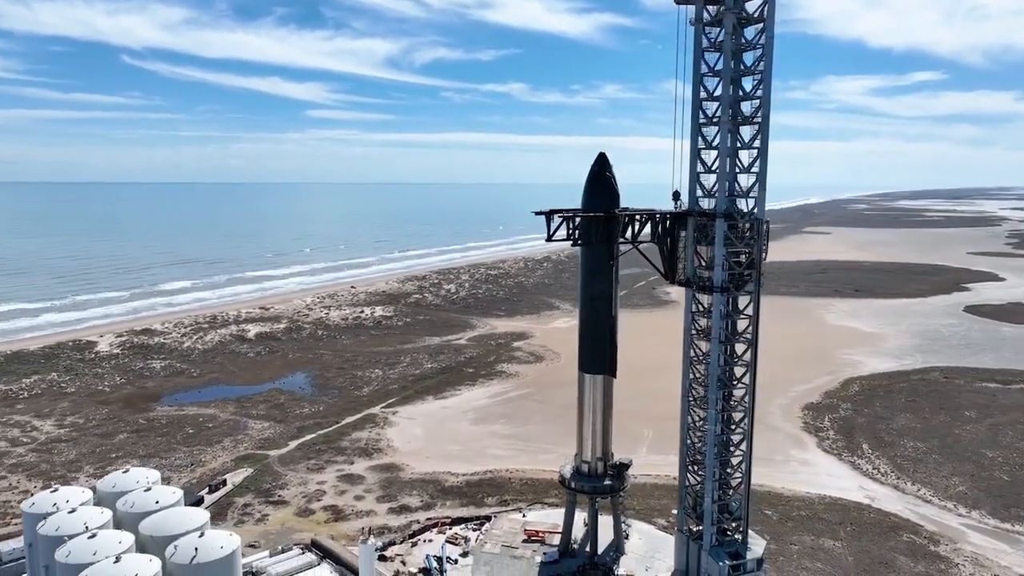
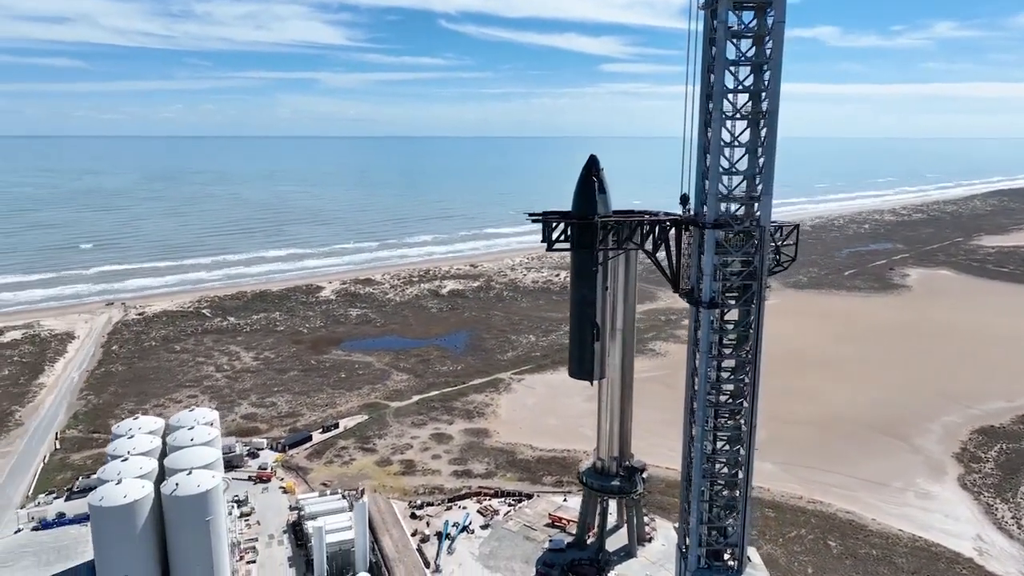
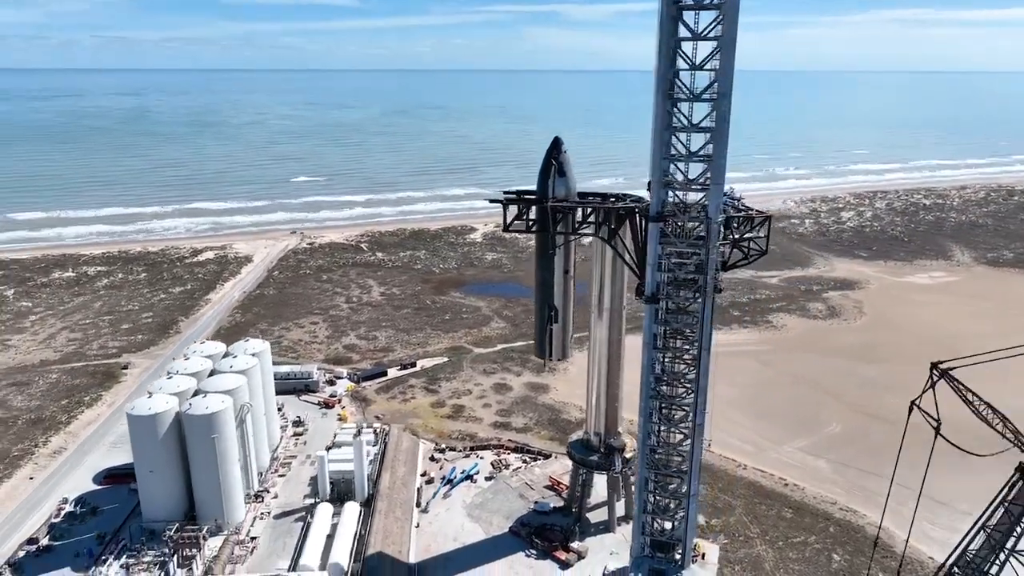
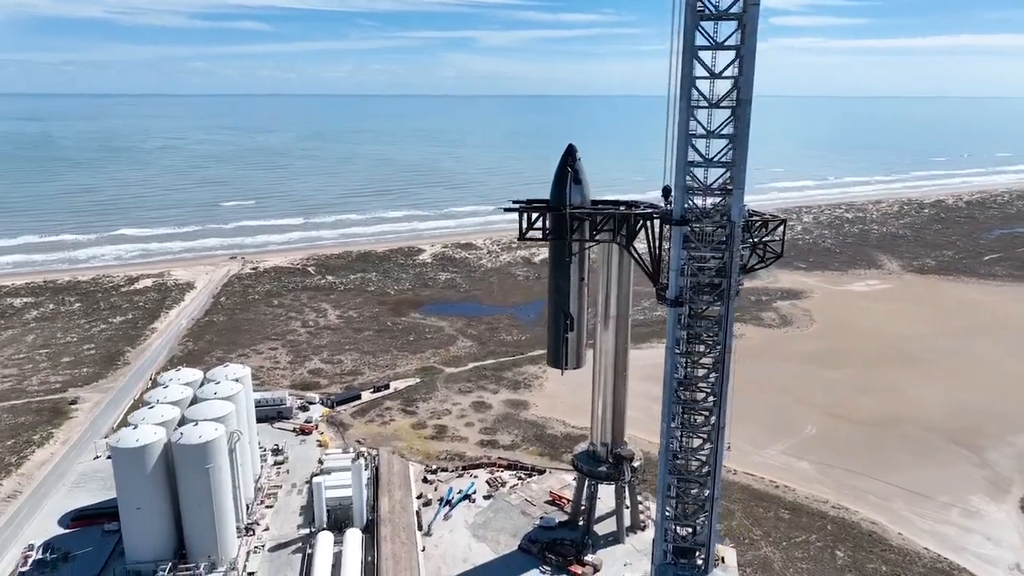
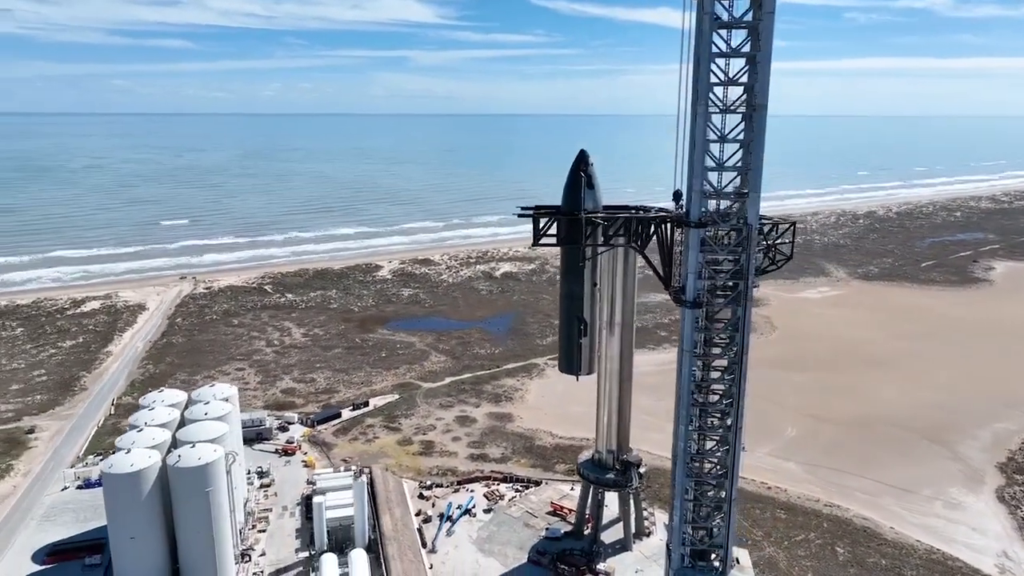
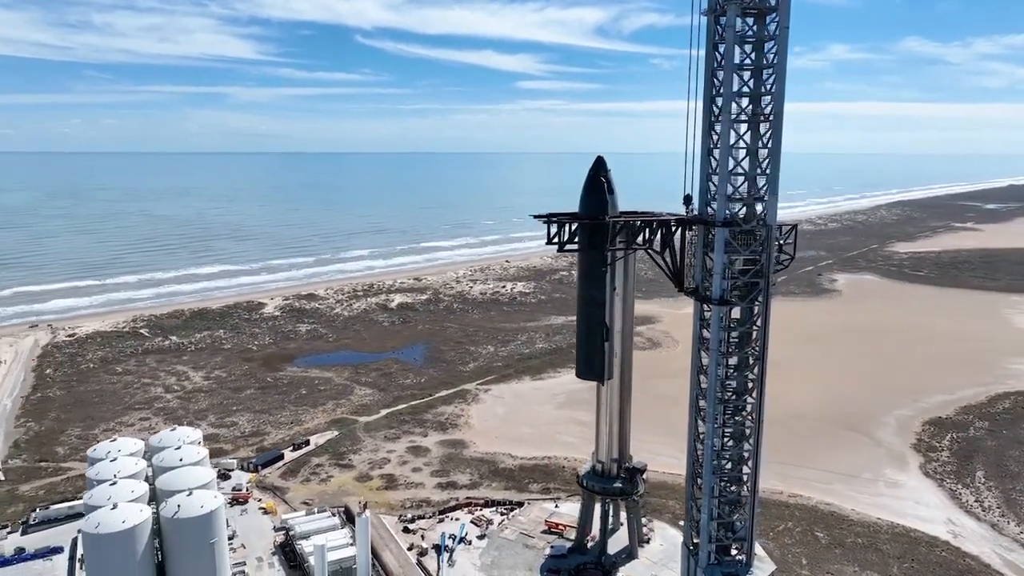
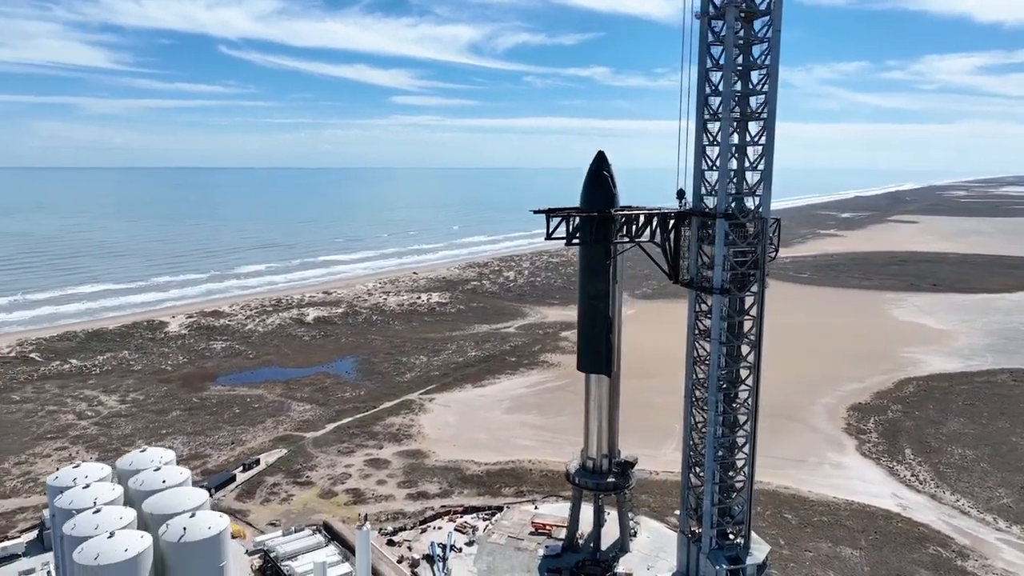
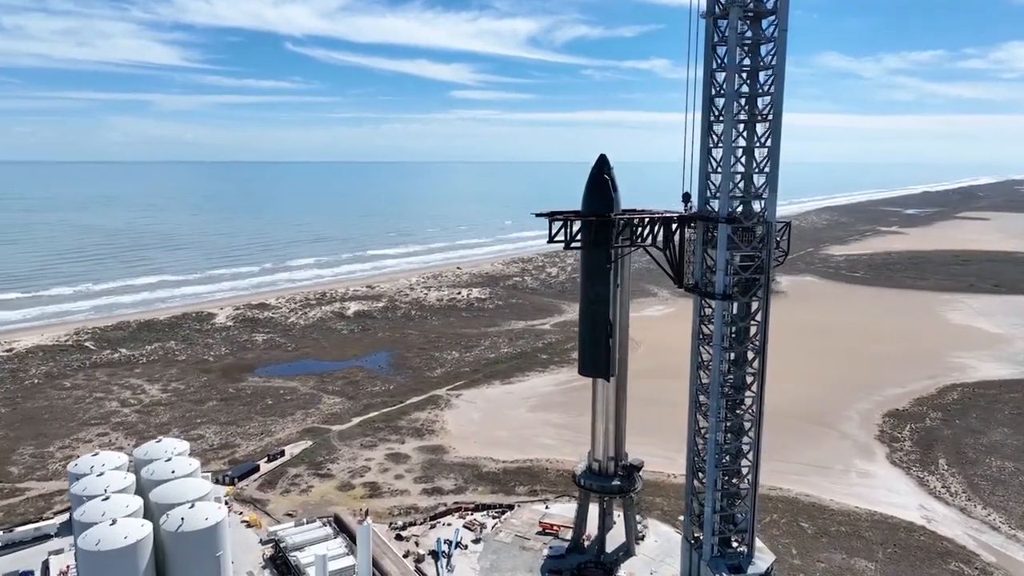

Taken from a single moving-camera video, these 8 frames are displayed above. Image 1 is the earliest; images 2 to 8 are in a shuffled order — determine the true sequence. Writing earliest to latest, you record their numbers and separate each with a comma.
7, 8, 6, 2, 5, 4, 3
